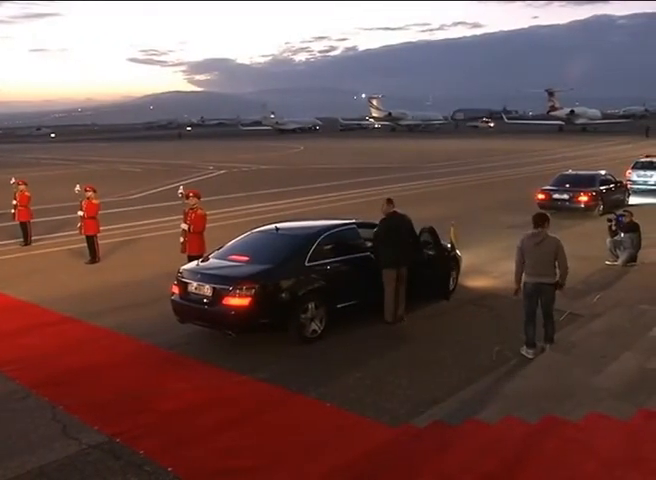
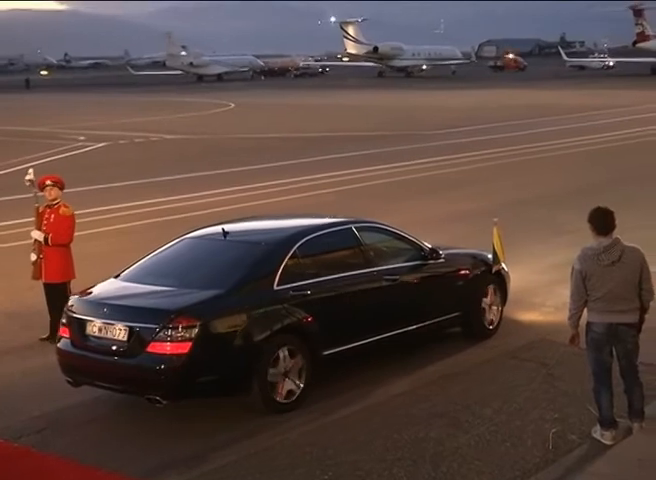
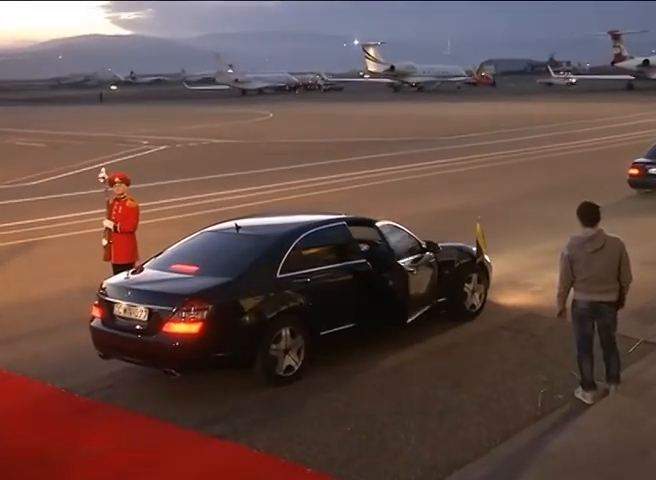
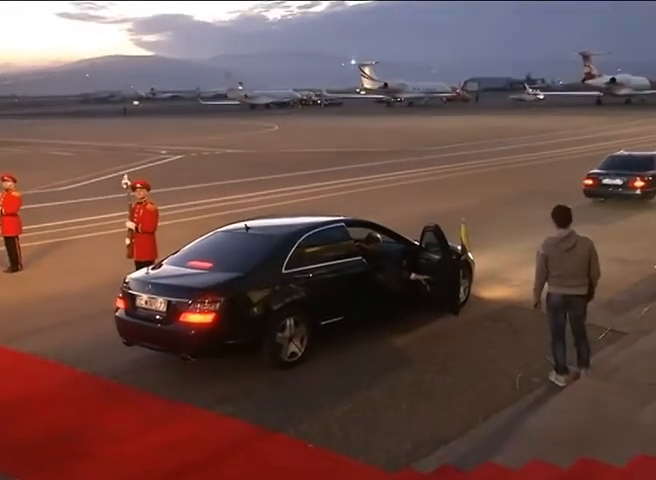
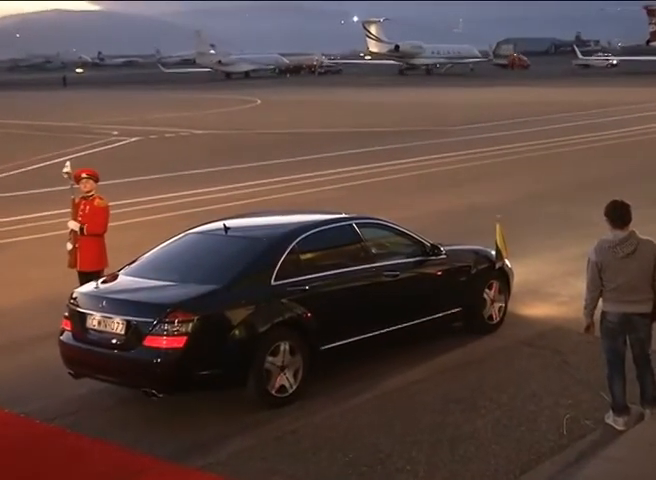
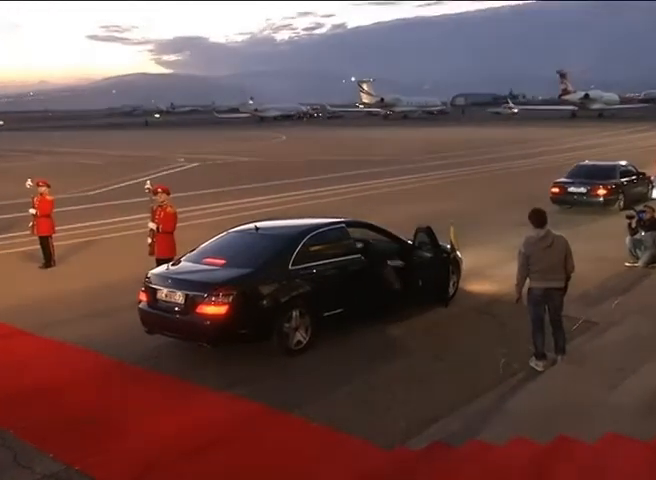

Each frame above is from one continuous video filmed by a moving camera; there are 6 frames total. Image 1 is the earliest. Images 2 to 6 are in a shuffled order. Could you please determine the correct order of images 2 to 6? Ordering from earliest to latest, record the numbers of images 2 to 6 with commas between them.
6, 4, 3, 5, 2
